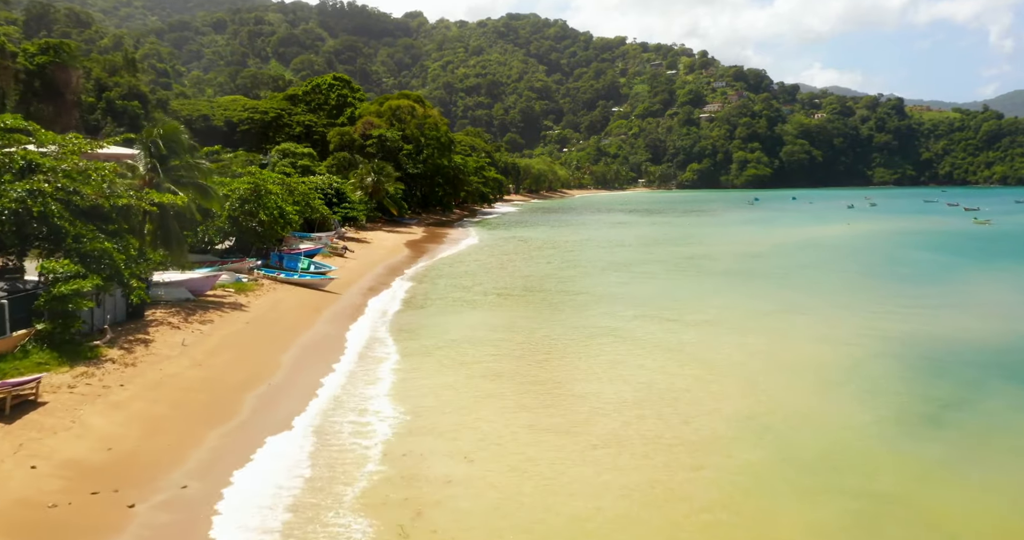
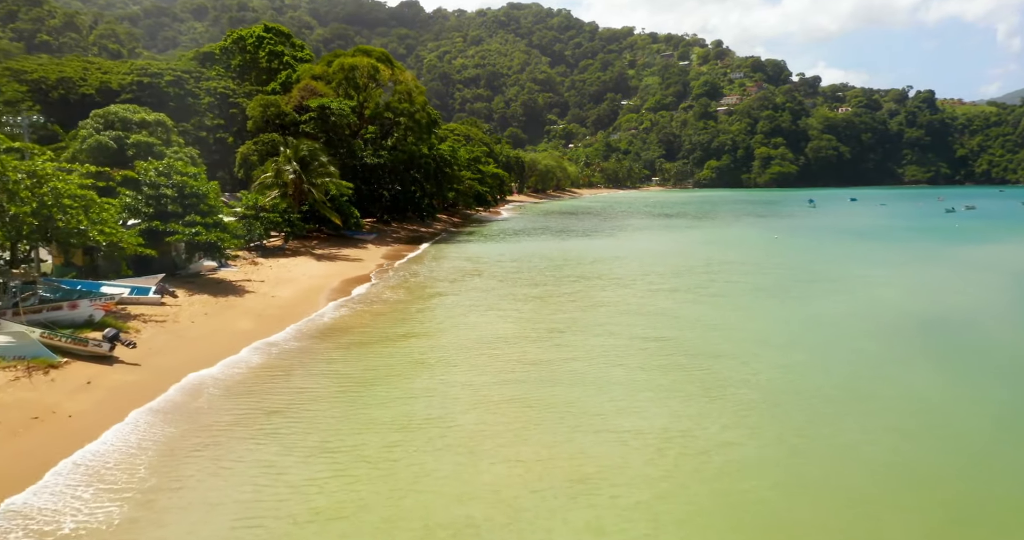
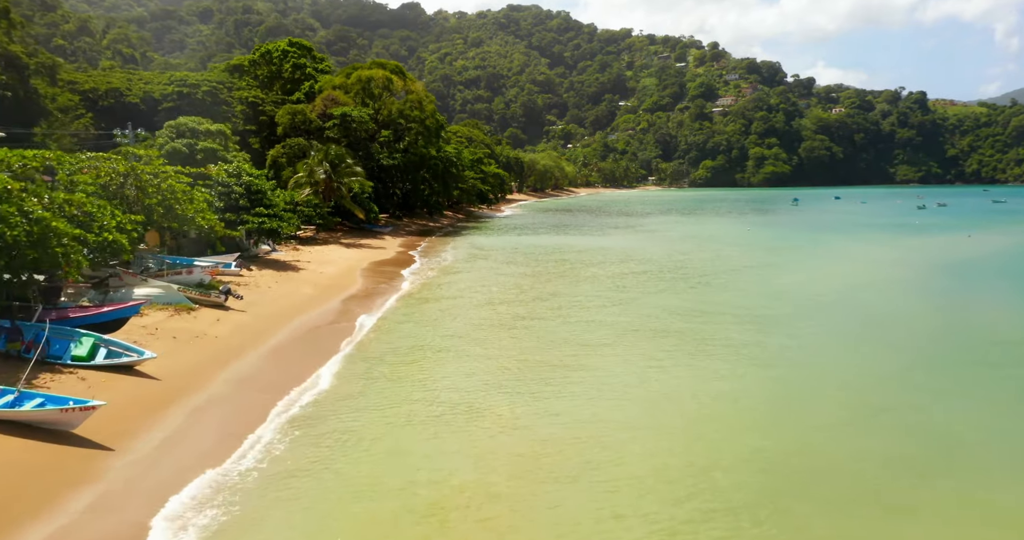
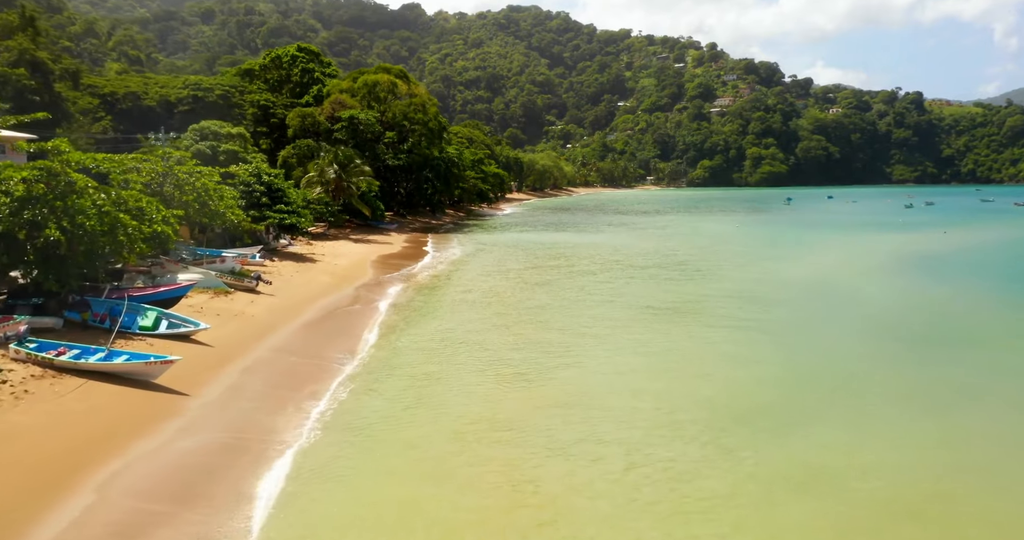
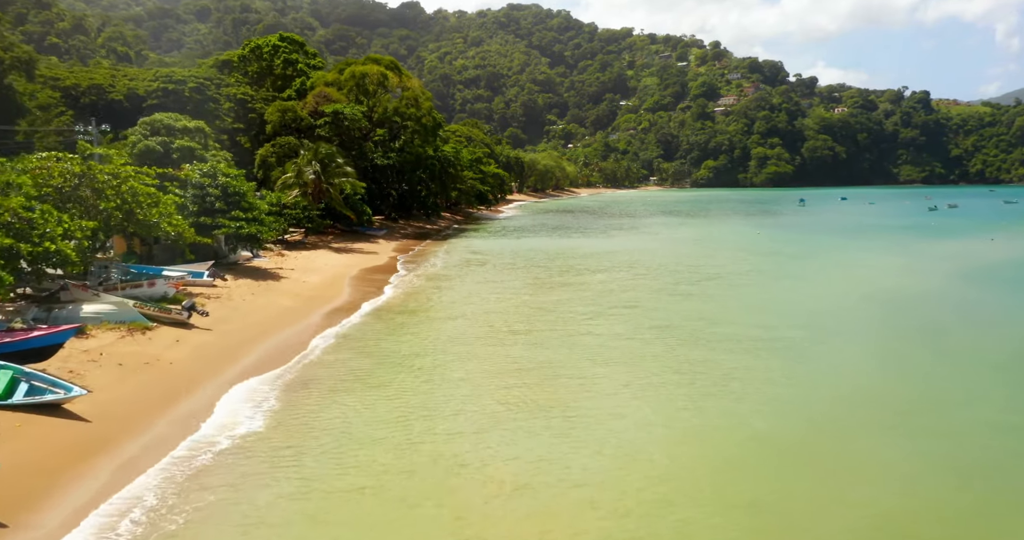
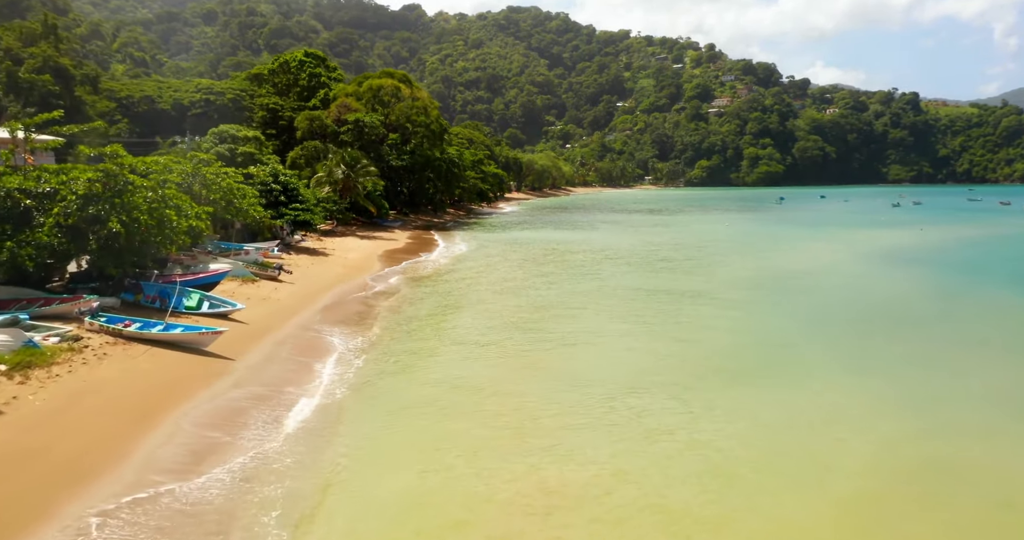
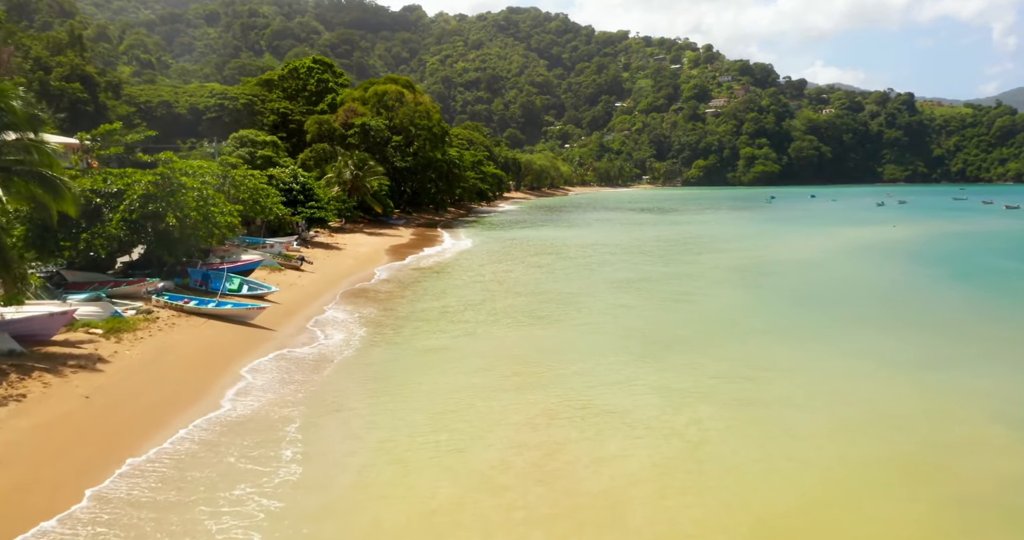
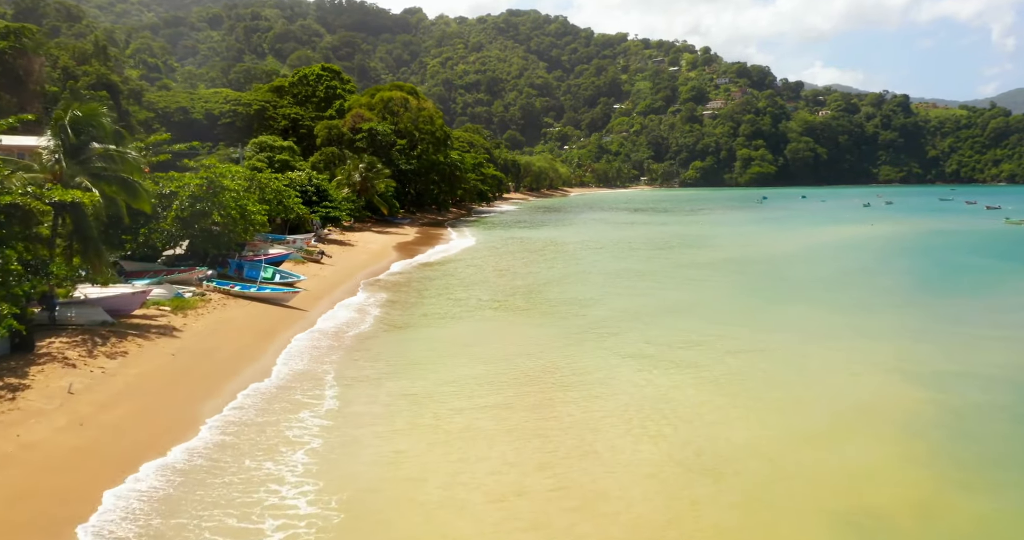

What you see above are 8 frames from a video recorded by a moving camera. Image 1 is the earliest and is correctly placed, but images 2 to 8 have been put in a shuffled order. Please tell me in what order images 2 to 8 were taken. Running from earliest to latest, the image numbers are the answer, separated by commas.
8, 7, 6, 4, 3, 5, 2
